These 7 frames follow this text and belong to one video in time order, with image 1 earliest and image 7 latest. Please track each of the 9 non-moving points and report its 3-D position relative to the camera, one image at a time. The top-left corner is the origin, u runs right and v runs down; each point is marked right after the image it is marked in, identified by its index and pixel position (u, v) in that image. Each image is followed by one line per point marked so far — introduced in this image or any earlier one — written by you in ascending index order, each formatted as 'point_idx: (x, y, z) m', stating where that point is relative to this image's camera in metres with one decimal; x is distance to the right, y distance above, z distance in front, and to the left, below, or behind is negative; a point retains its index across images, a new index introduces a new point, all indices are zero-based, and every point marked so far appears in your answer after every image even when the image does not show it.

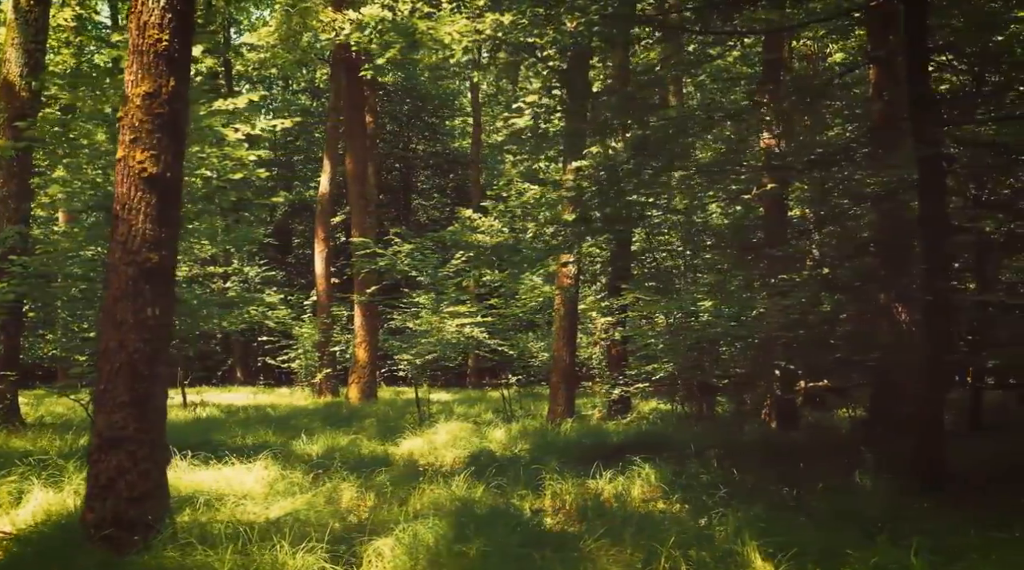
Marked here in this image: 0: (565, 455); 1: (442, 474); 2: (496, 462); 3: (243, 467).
0: (+0.6, -2.0, +15.6) m
1: (-0.7, -2.0, +13.4) m
2: (-0.1, -2.0, +14.8) m
3: (-3.0, -1.9, +13.4) m
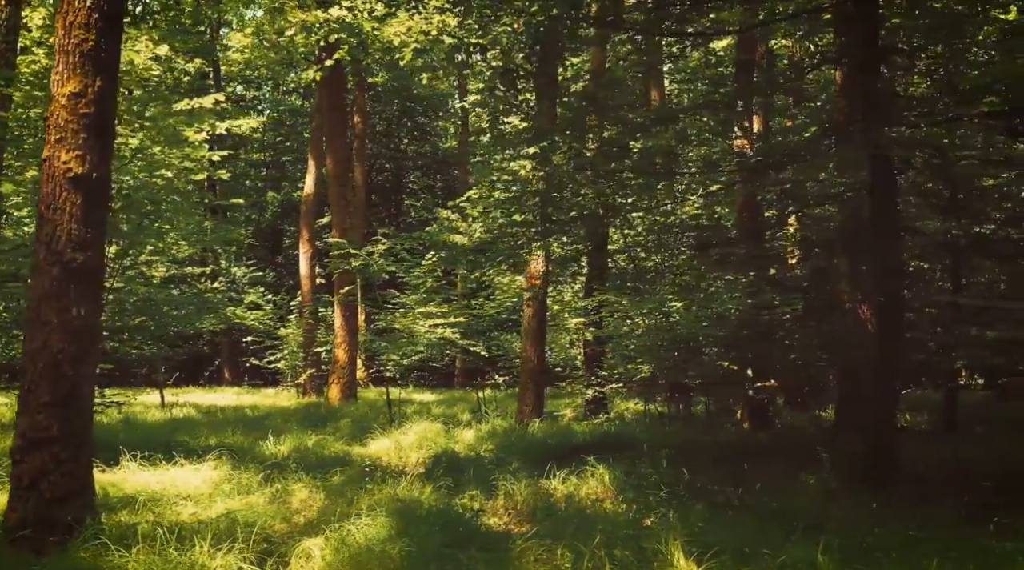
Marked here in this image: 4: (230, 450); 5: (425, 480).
0: (+0.2, -2.0, +15.6) m
1: (-1.1, -2.0, +13.4) m
2: (-0.6, -2.1, +14.8) m
3: (-3.4, -1.9, +13.4) m
4: (-3.3, -2.0, +15.7) m
5: (-0.9, -2.0, +13.2) m
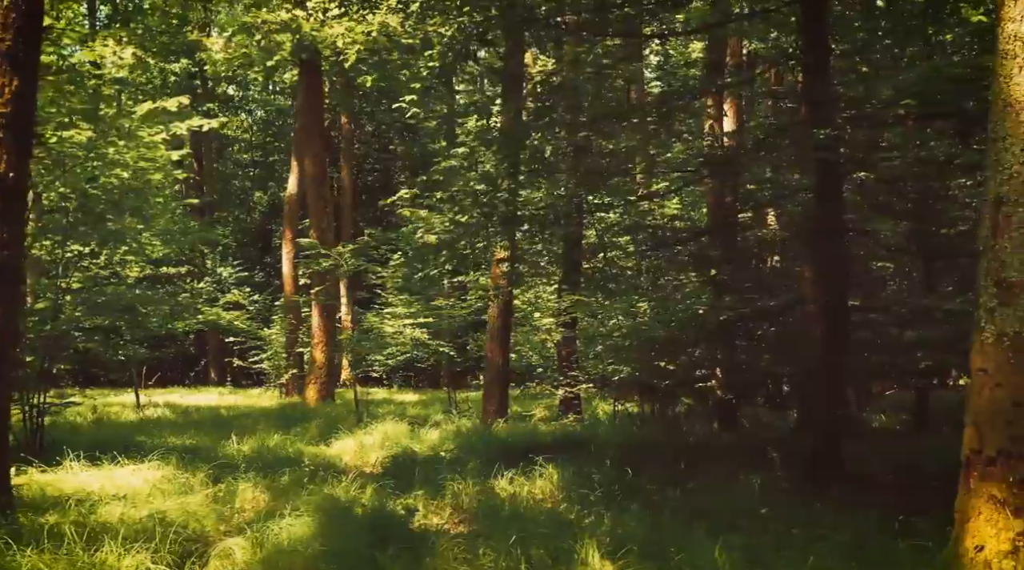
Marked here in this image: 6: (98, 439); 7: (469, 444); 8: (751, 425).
0: (-0.3, -2.0, +15.6) m
1: (-1.6, -2.0, +13.4) m
2: (-1.1, -2.1, +14.8) m
3: (-3.9, -1.9, +13.3) m
4: (-3.9, -2.0, +15.6) m
5: (-1.4, -2.0, +13.2) m
6: (-5.3, -2.0, +16.2) m
7: (-0.5, -2.1, +16.8) m
8: (+3.3, -2.0, +17.8) m
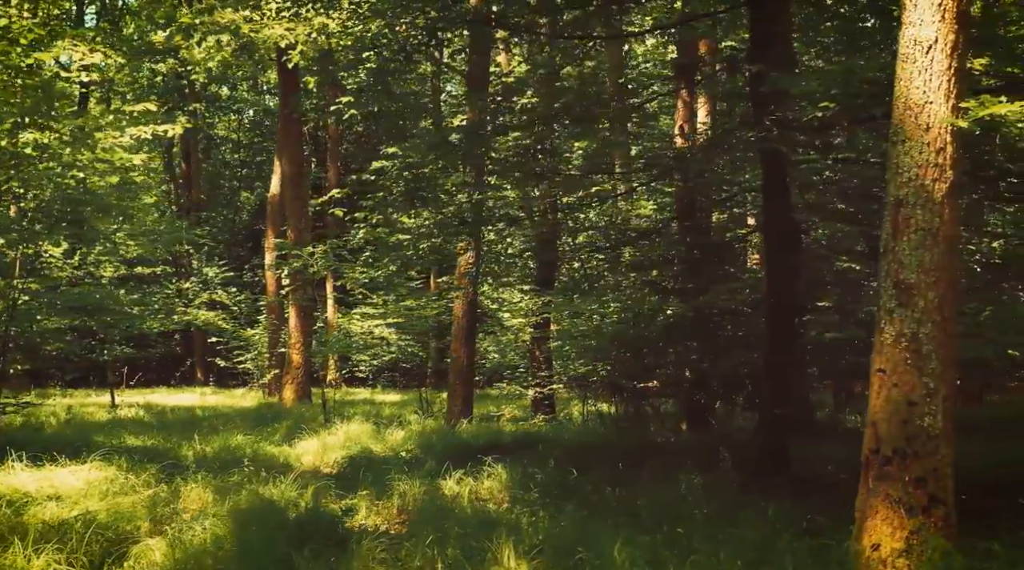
0: (-0.9, -2.1, +15.6) m
1: (-2.1, -2.0, +13.4) m
2: (-1.6, -2.1, +14.8) m
3: (-4.4, -1.9, +13.3) m
4: (-4.4, -2.0, +15.6) m
5: (-1.9, -2.0, +13.2) m
6: (-5.8, -2.0, +16.1) m
7: (-1.0, -2.1, +16.8) m
8: (+2.7, -2.0, +17.8) m
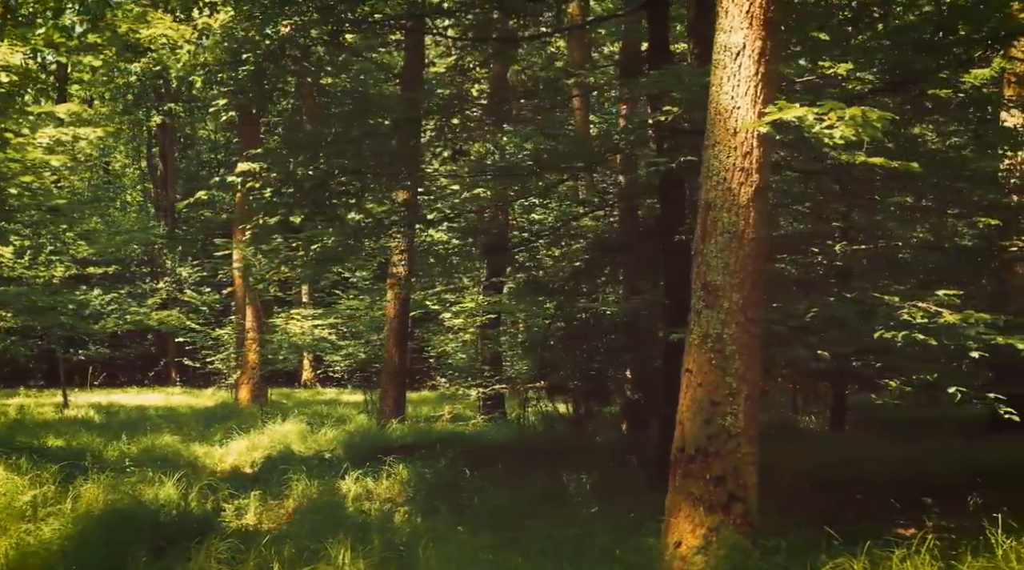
0: (-1.9, -2.1, +15.7) m
1: (-3.1, -2.0, +13.4) m
2: (-2.6, -2.1, +14.8) m
3: (-5.4, -1.9, +13.3) m
4: (-5.4, -2.0, +15.5) m
5: (-2.9, -2.0, +13.2) m
6: (-6.9, -2.0, +16.0) m
7: (-2.1, -2.1, +16.9) m
8: (+1.7, -2.0, +18.0) m
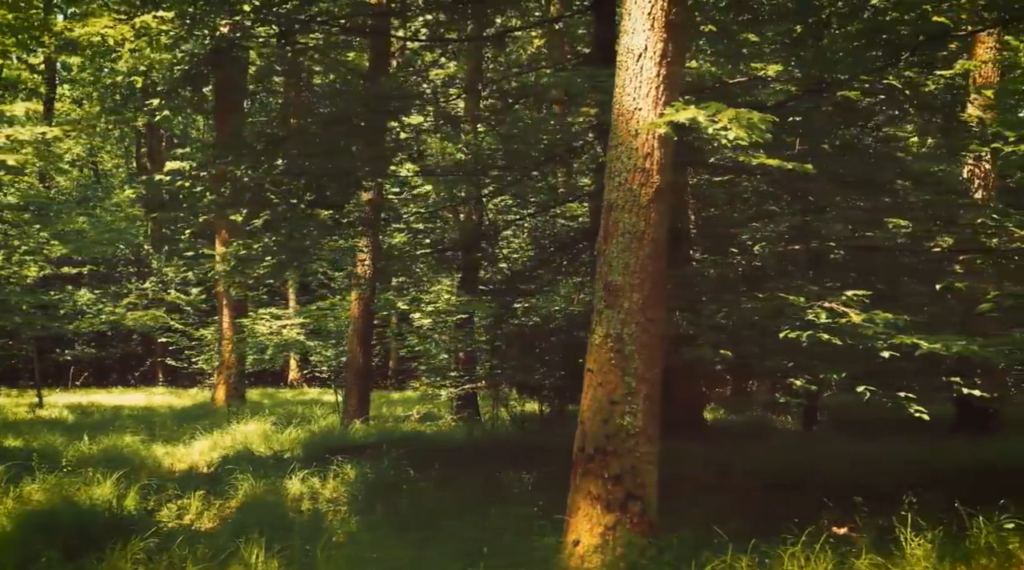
0: (-2.4, -2.1, +15.7) m
1: (-3.6, -2.0, +13.4) m
2: (-3.1, -2.1, +14.8) m
3: (-5.9, -1.9, +13.2) m
4: (-5.9, -2.0, +15.5) m
5: (-3.4, -2.0, +13.2) m
6: (-7.4, -1.9, +16.0) m
7: (-2.6, -2.1, +16.9) m
8: (+1.1, -2.0, +18.0) m
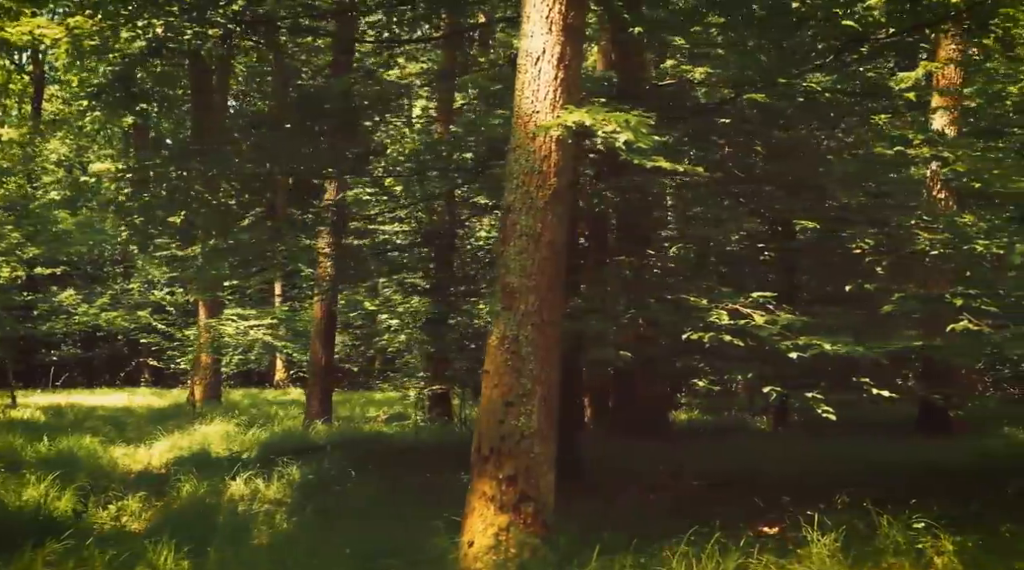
0: (-3.0, -2.1, +15.6) m
1: (-4.1, -2.0, +13.4) m
2: (-3.7, -2.1, +14.8) m
3: (-6.4, -1.9, +13.2) m
4: (-6.5, -2.0, +15.4) m
5: (-3.9, -2.1, +13.2) m
6: (-8.0, -2.0, +15.9) m
7: (-3.2, -2.1, +16.8) m
8: (+0.5, -2.0, +18.0) m
